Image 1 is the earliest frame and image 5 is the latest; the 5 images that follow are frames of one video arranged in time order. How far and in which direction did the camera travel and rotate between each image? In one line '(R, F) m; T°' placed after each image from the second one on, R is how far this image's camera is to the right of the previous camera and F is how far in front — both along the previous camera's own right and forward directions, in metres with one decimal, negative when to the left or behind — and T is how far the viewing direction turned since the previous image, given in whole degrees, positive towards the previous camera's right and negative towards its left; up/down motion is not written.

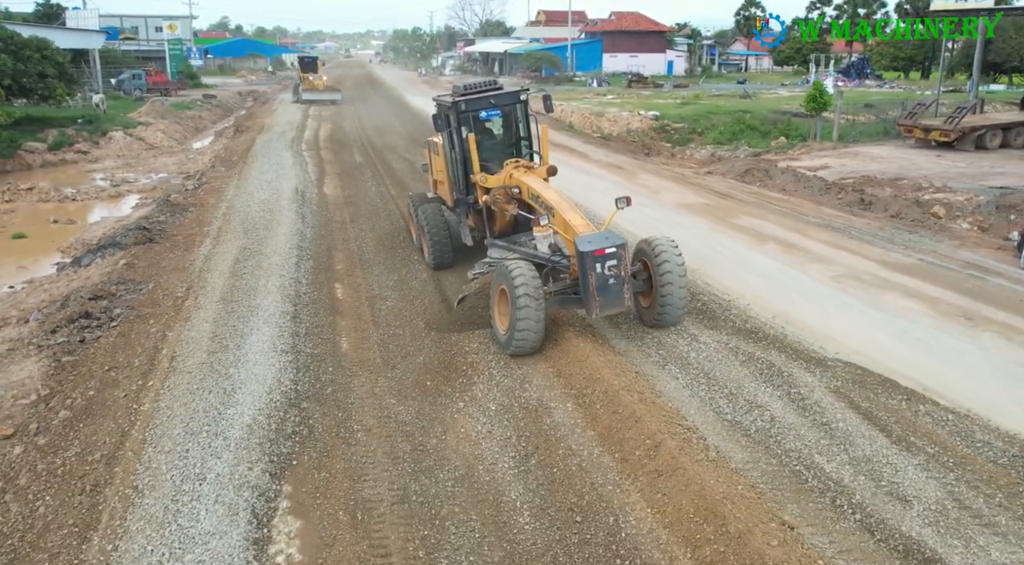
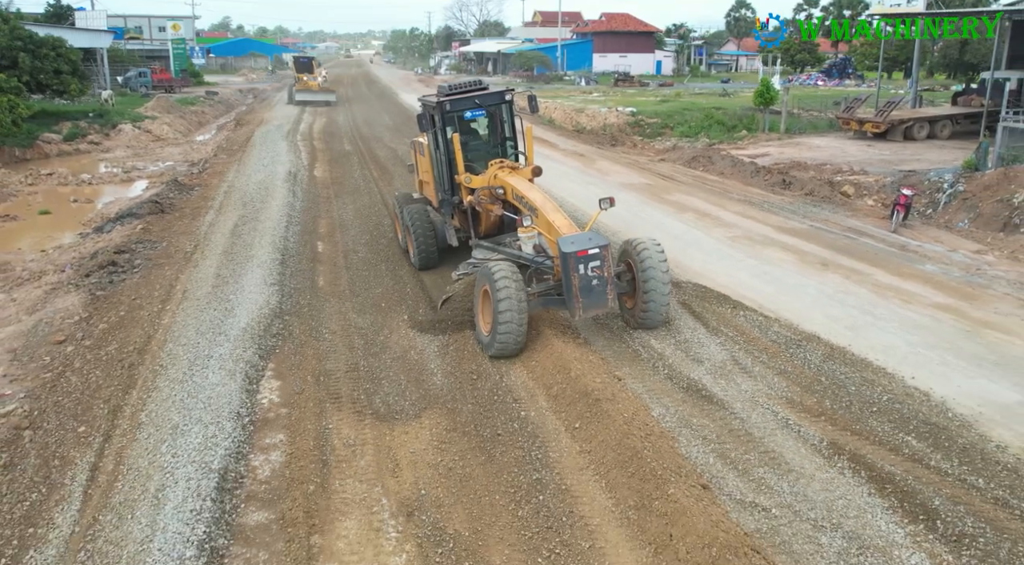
(+0.8, -2.0) m; 0°
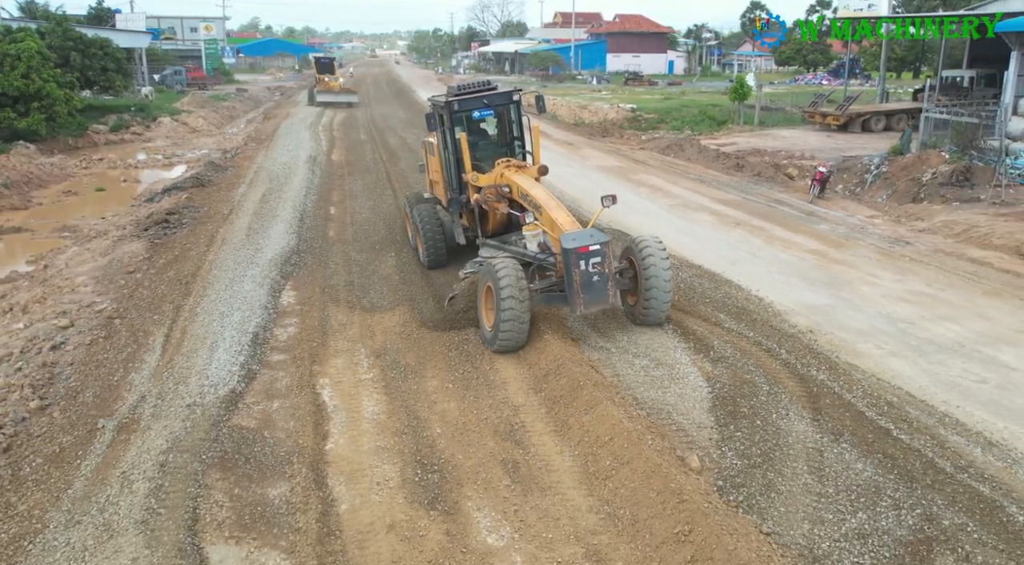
(+0.9, -2.4) m; -2°
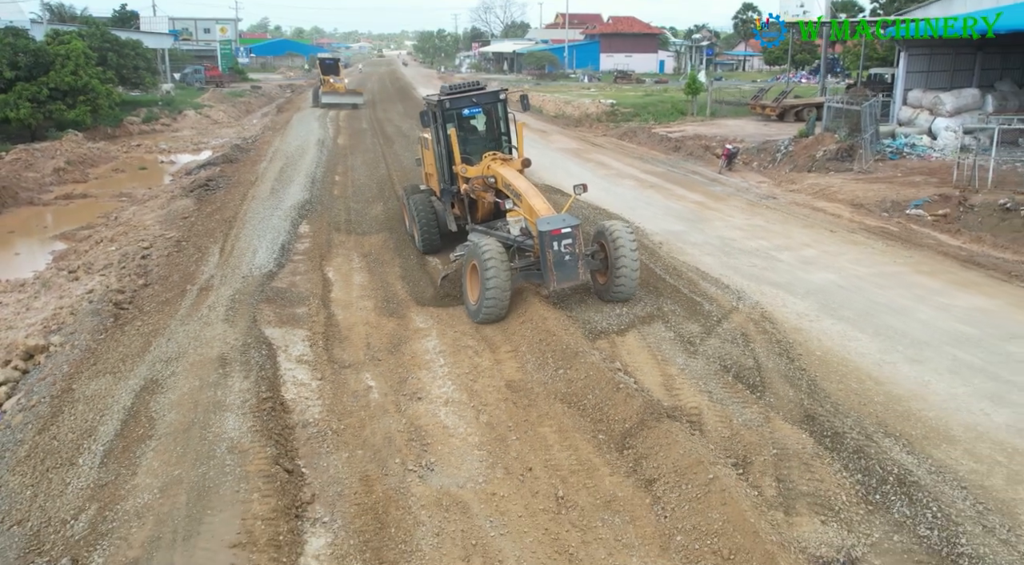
(+1.0, -3.6) m; -1°
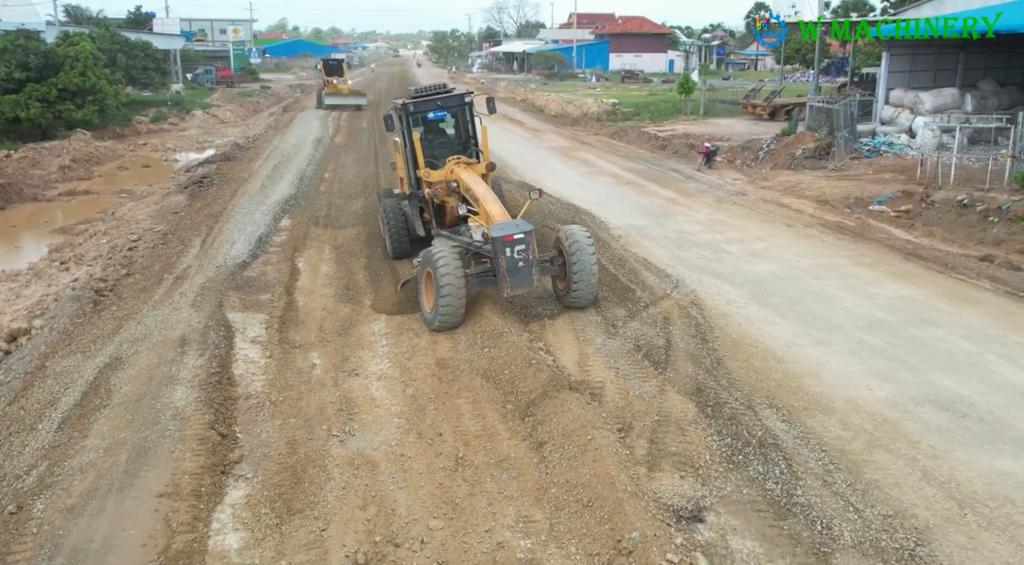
(+0.8, -0.5) m; -1°
